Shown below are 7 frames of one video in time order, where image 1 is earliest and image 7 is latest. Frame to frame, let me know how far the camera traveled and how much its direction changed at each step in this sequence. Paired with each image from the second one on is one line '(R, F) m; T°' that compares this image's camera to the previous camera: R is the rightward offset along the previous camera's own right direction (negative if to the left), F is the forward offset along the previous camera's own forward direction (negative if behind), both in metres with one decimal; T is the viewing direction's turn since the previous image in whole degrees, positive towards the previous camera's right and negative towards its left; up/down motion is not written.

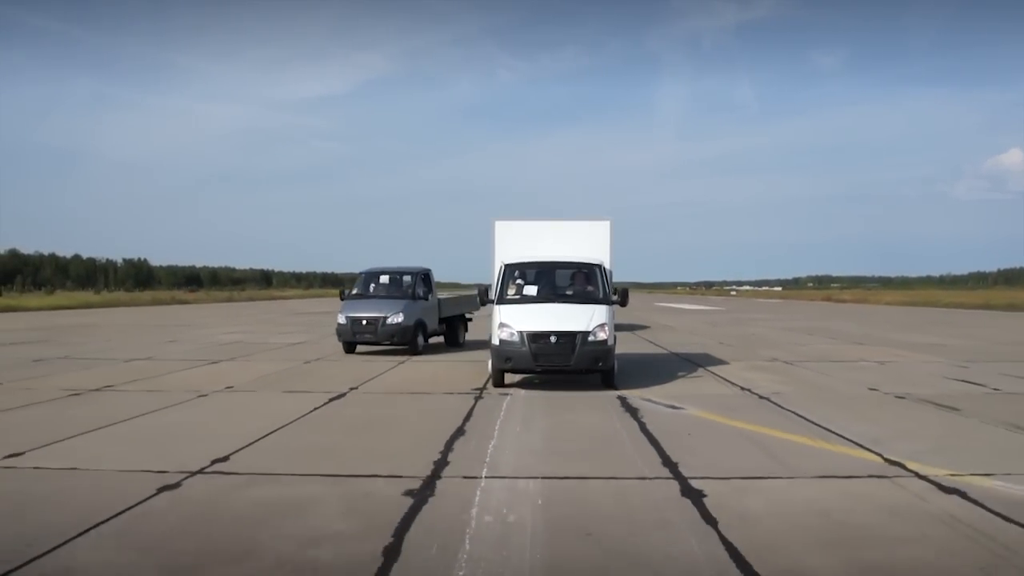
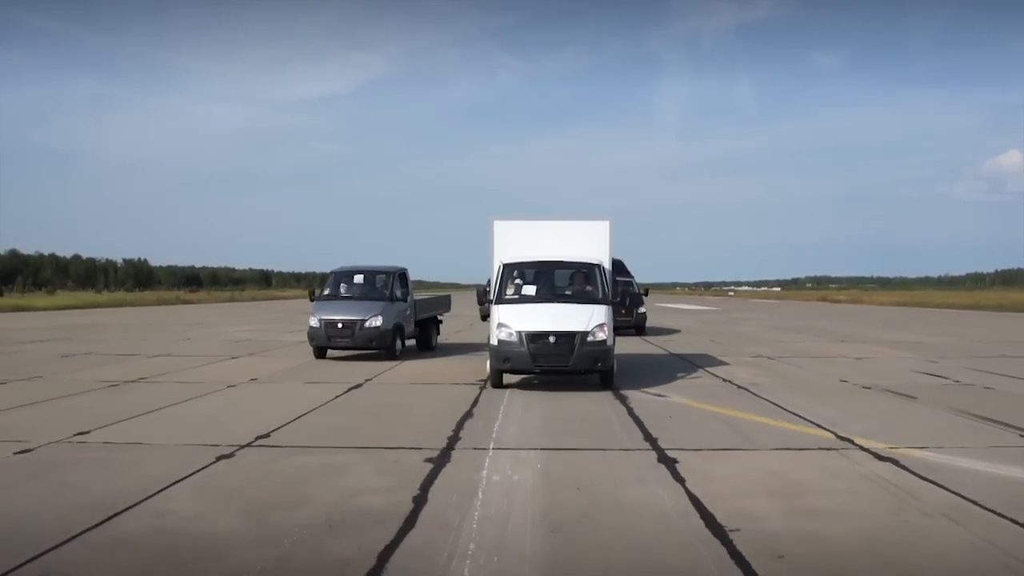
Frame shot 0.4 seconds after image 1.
(0.0, -0.5) m; 0°
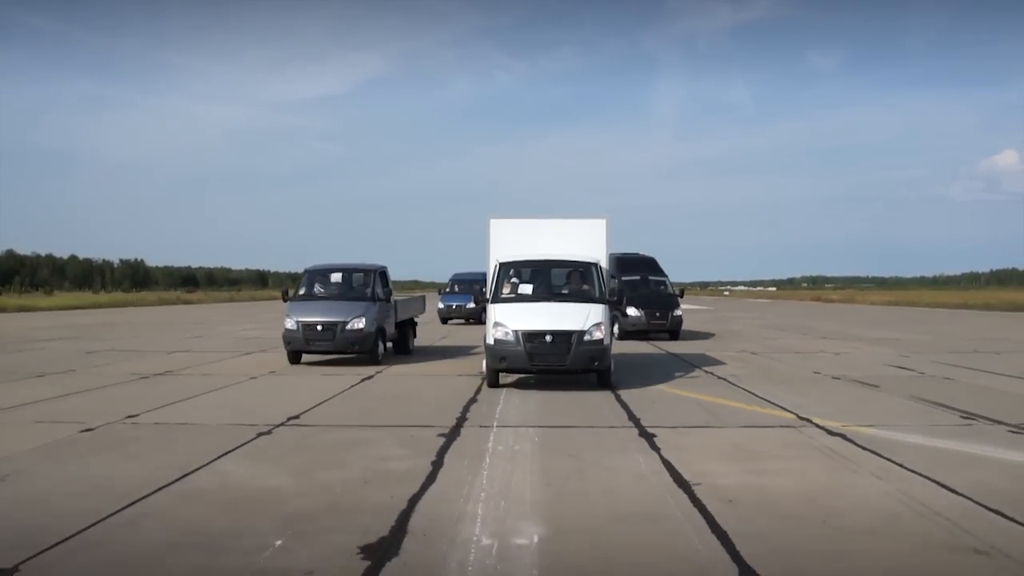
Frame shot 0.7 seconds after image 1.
(0.0, -0.5) m; 0°
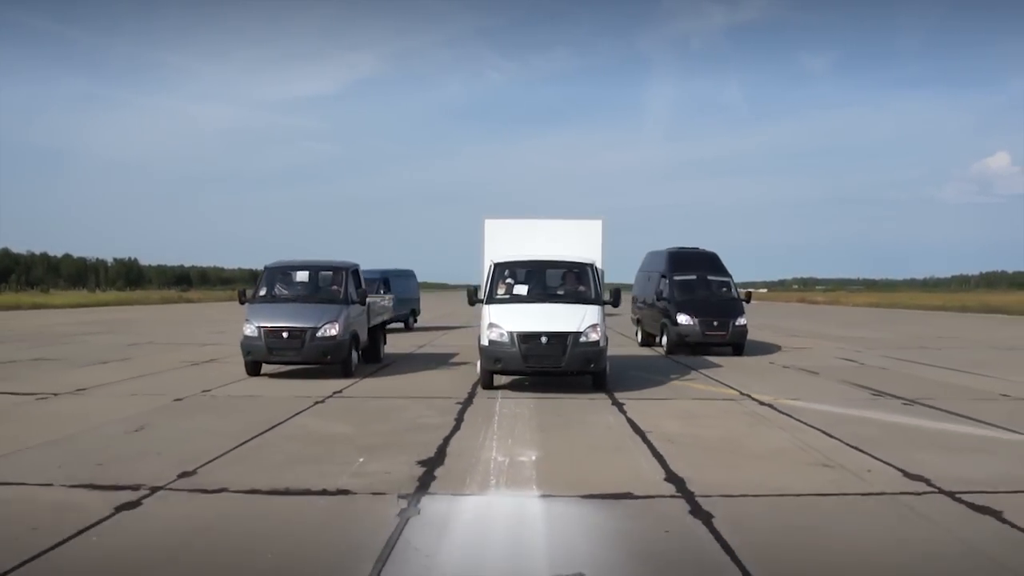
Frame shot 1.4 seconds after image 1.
(0.0, -1.0) m; 0°
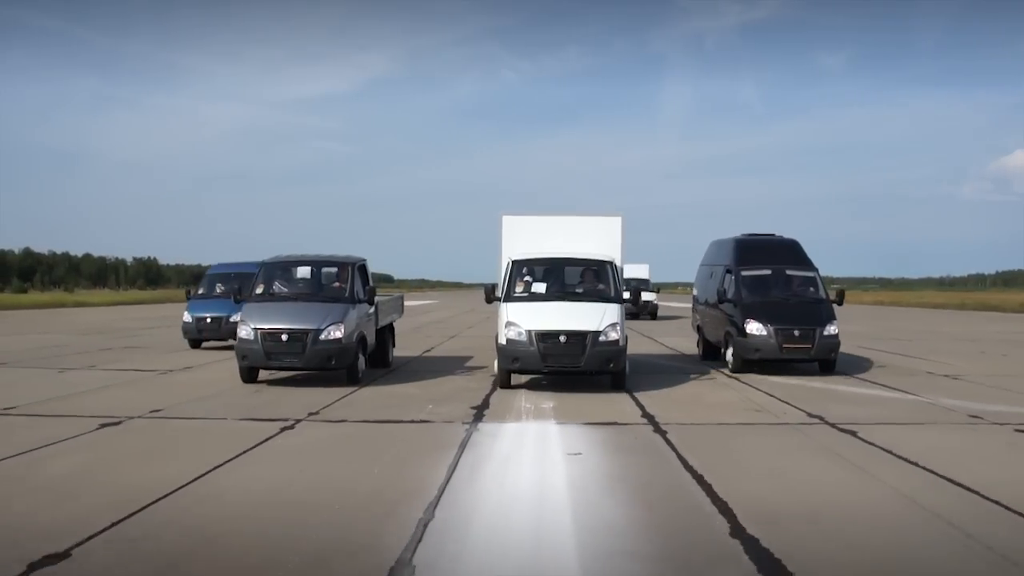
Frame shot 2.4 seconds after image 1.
(0.0, +0.9) m; -1°
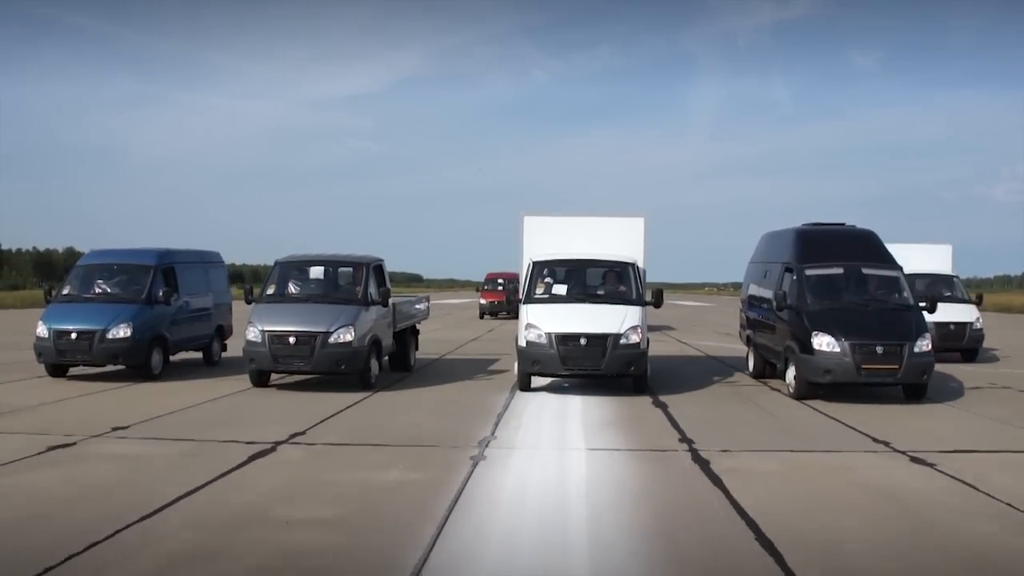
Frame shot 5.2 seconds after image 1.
(+0.1, +0.4) m; -2°
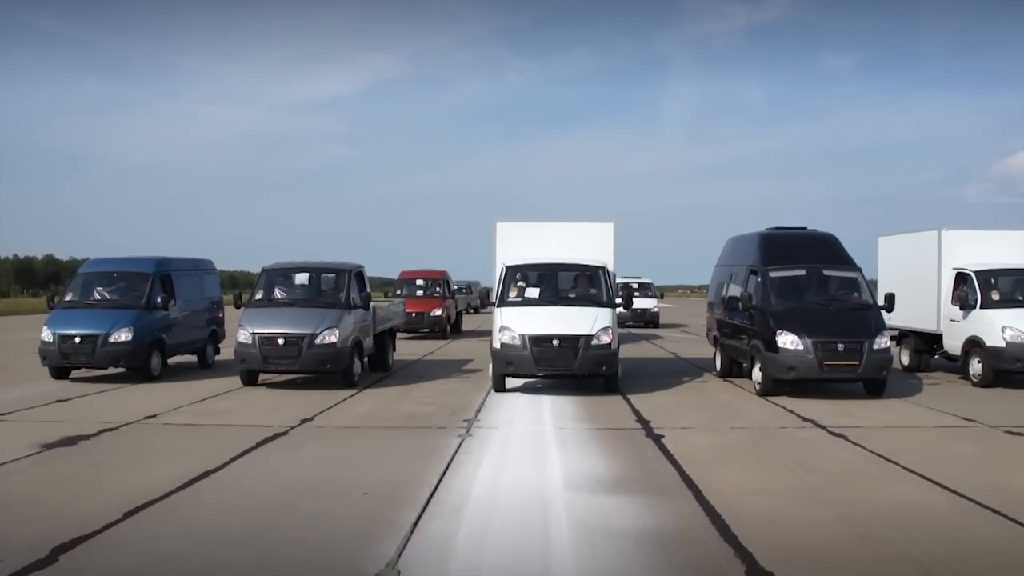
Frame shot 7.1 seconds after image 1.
(0.0, -0.7) m; +2°
